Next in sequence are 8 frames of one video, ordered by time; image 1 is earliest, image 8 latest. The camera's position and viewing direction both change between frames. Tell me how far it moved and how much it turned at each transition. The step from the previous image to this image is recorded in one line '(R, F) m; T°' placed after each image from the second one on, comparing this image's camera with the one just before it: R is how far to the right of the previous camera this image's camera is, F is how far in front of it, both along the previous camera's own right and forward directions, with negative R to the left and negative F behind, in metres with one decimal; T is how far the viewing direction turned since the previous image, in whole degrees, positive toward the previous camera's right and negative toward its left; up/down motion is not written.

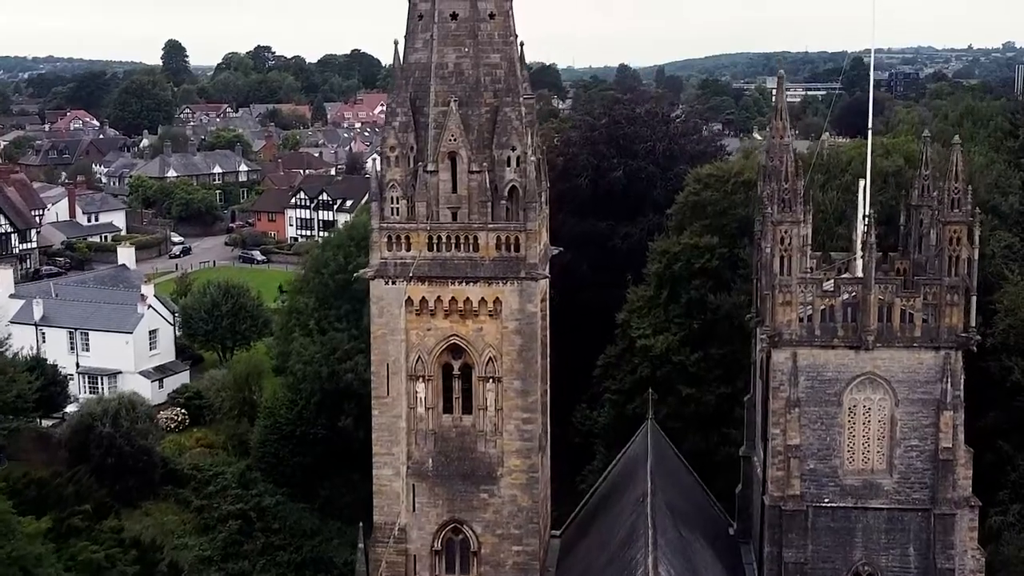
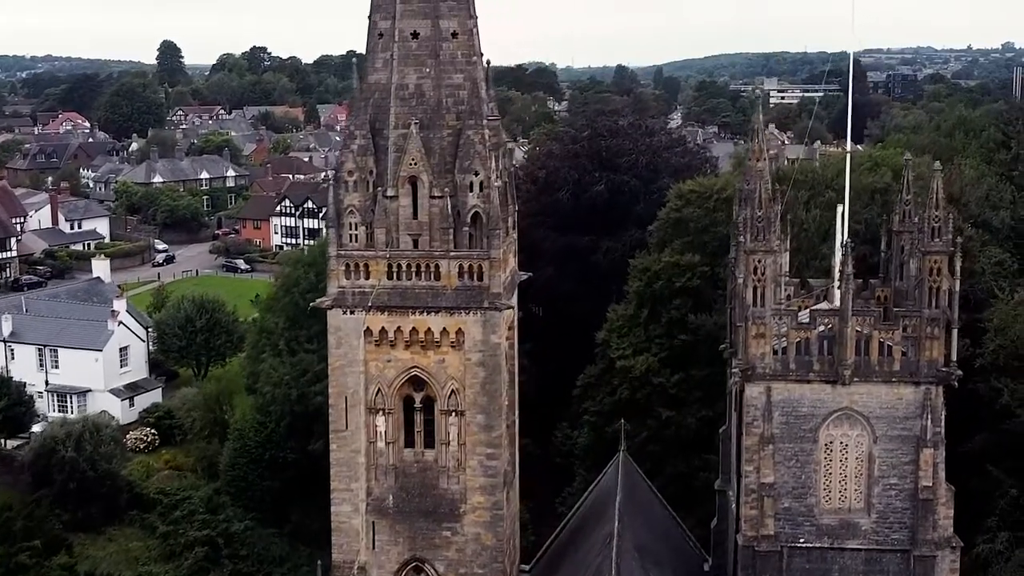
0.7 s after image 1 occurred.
(+0.7, +0.8) m; 0°
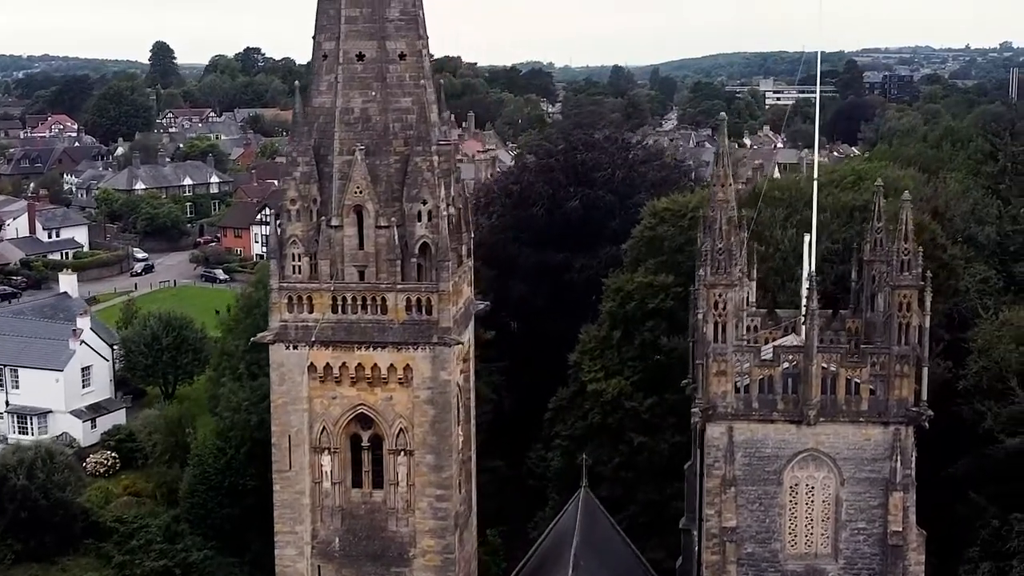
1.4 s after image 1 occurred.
(+0.8, +0.9) m; 0°
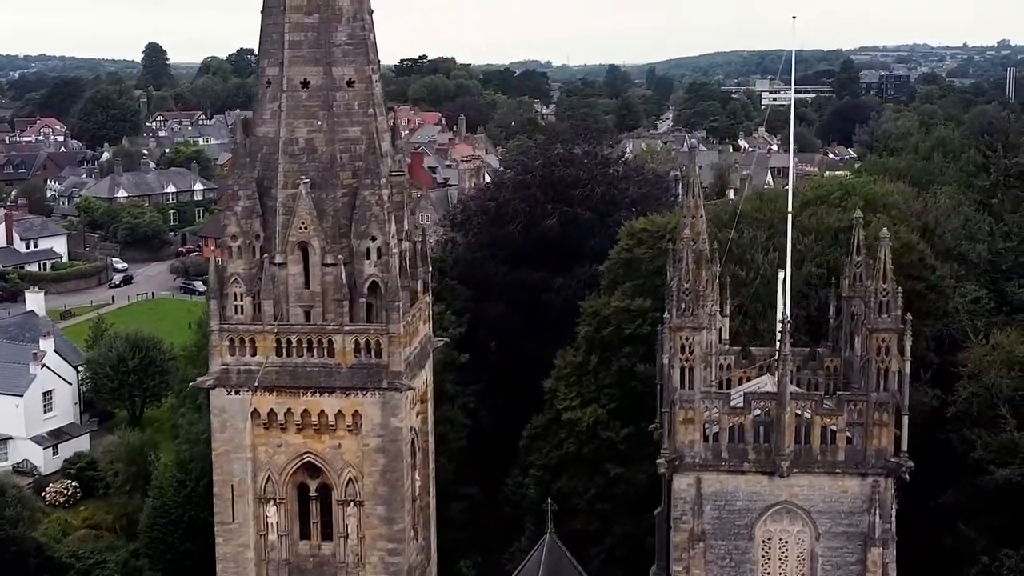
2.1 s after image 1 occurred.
(+0.7, +1.1) m; 0°
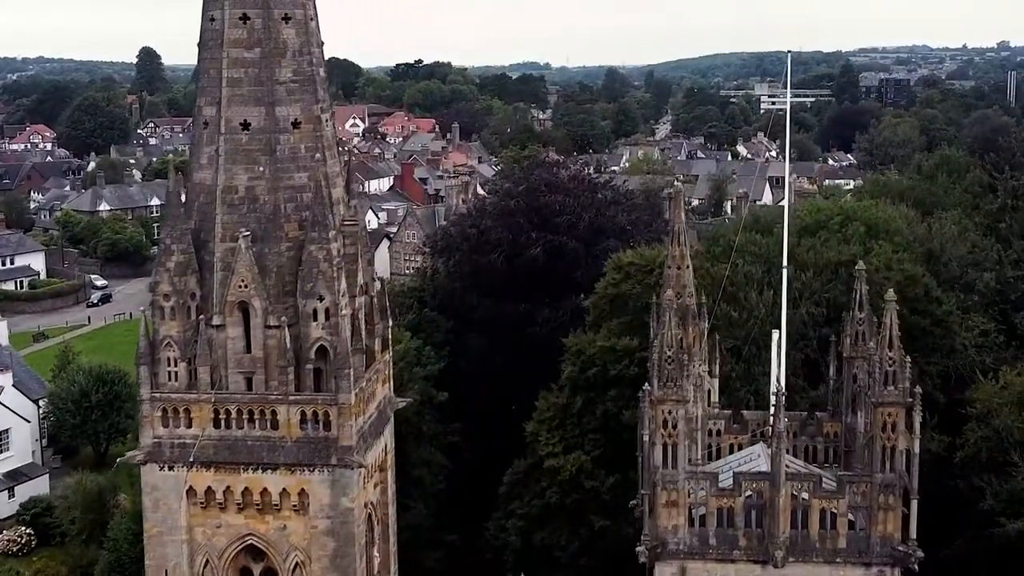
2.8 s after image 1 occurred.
(+0.5, +1.7) m; 0°
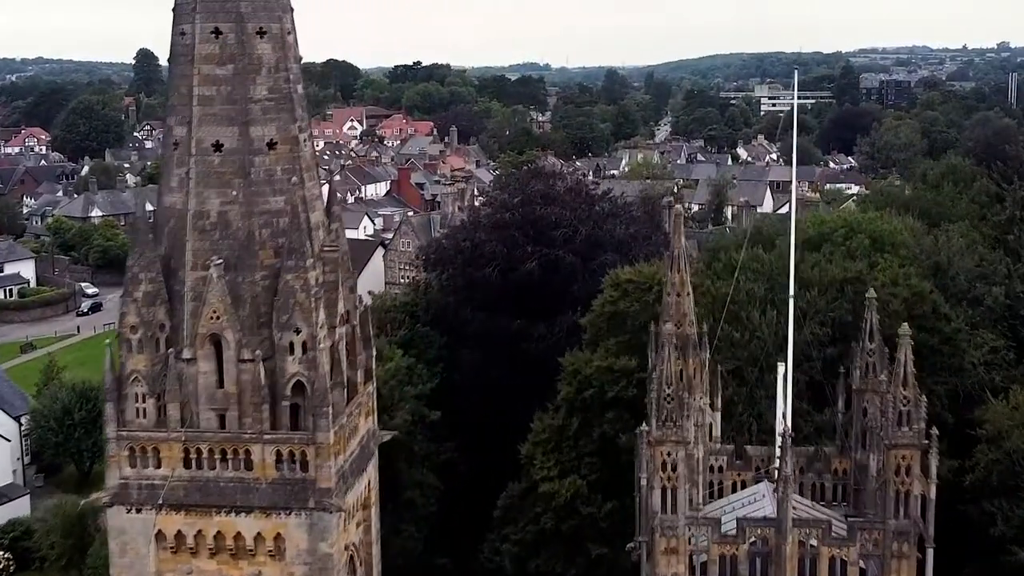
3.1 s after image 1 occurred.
(+0.1, +0.9) m; 0°
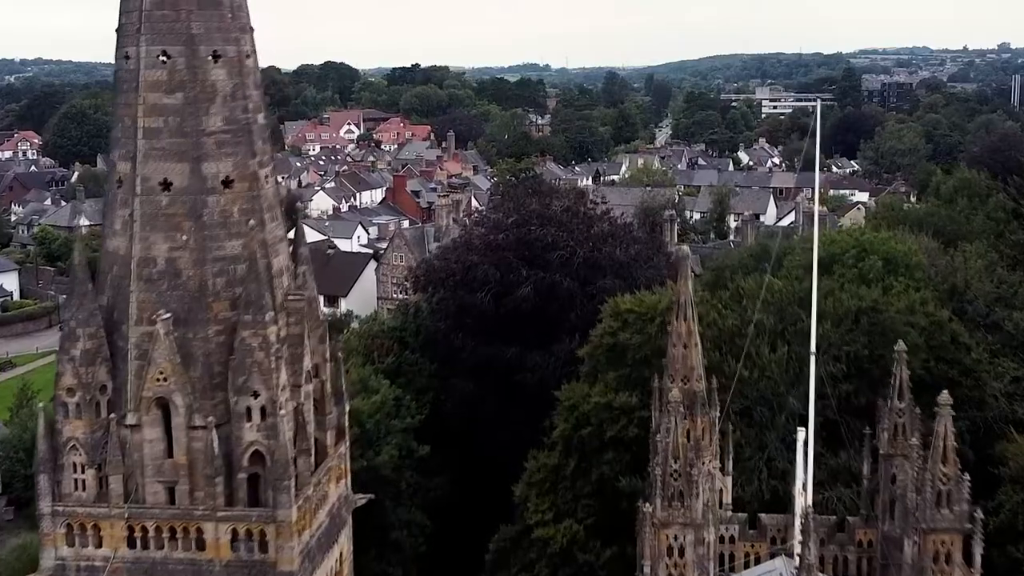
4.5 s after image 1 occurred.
(+0.2, +1.6) m; 0°
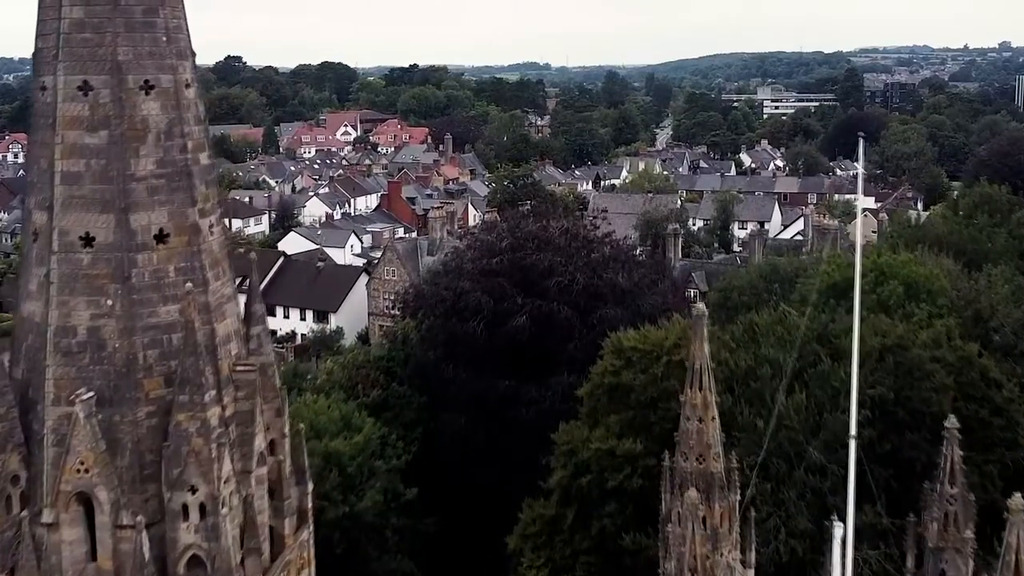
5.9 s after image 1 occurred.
(+0.1, +2.0) m; 0°
